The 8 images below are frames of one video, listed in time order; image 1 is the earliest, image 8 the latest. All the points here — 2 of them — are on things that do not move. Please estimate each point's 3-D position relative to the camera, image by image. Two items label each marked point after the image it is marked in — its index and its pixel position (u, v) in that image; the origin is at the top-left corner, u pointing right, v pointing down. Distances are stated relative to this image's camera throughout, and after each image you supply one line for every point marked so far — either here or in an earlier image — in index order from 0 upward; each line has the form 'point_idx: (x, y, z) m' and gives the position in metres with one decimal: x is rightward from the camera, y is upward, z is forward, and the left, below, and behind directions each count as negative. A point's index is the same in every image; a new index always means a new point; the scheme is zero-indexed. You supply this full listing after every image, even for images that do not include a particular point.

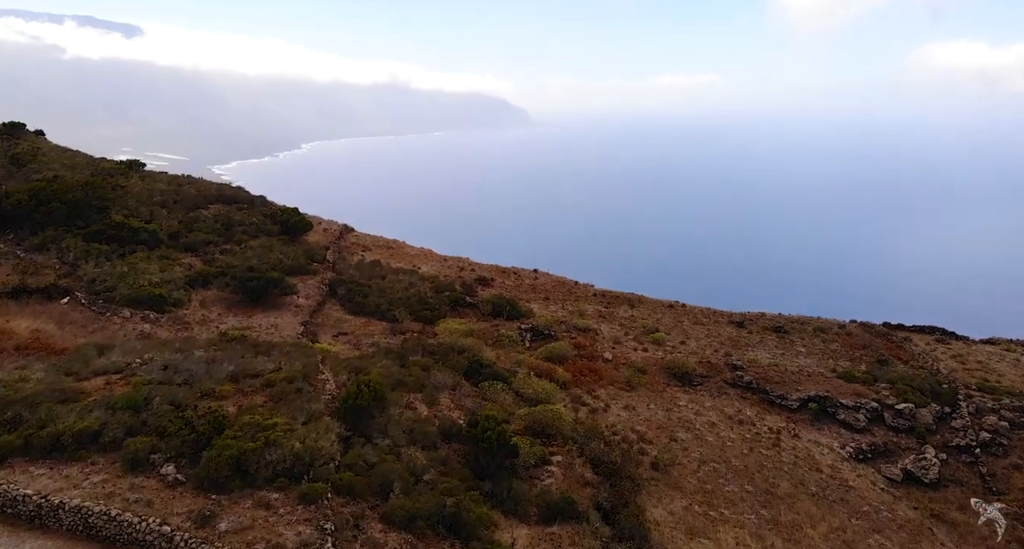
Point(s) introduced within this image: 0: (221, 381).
0: (-7.4, -2.7, +19.8) m
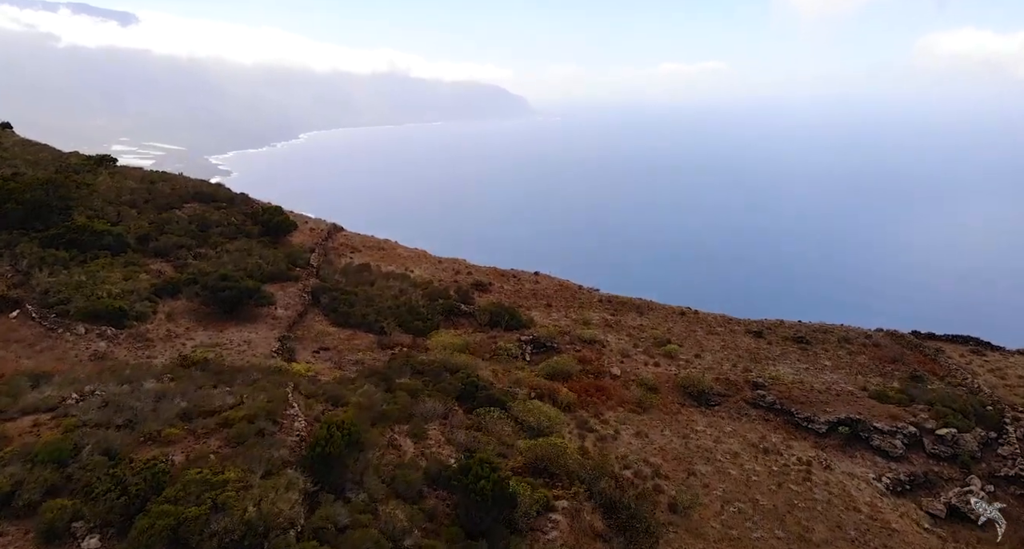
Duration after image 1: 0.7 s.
0: (-7.4, -3.2, +16.9) m
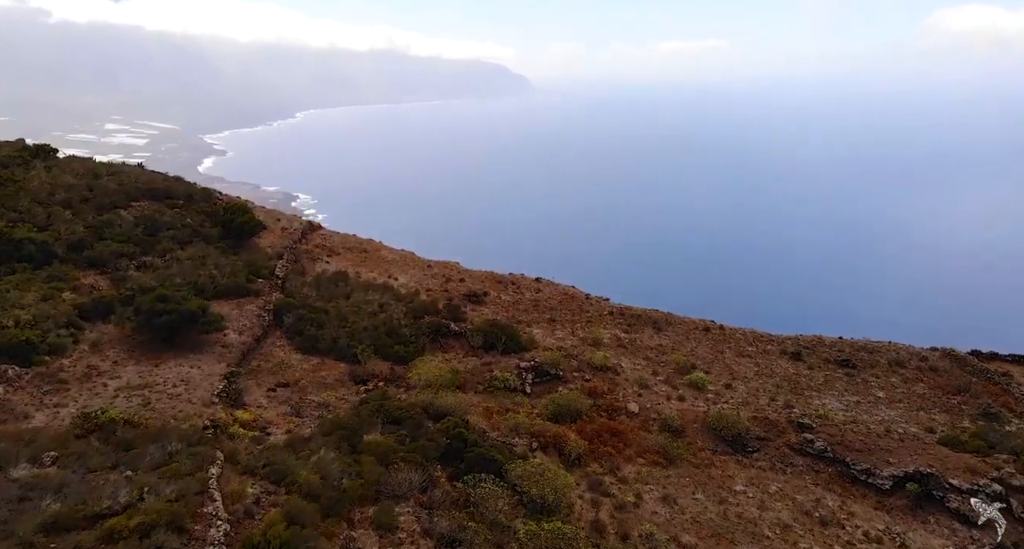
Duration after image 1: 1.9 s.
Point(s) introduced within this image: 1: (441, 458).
0: (-7.5, -4.1, +12.1) m
1: (-1.8, -4.5, +19.3) m
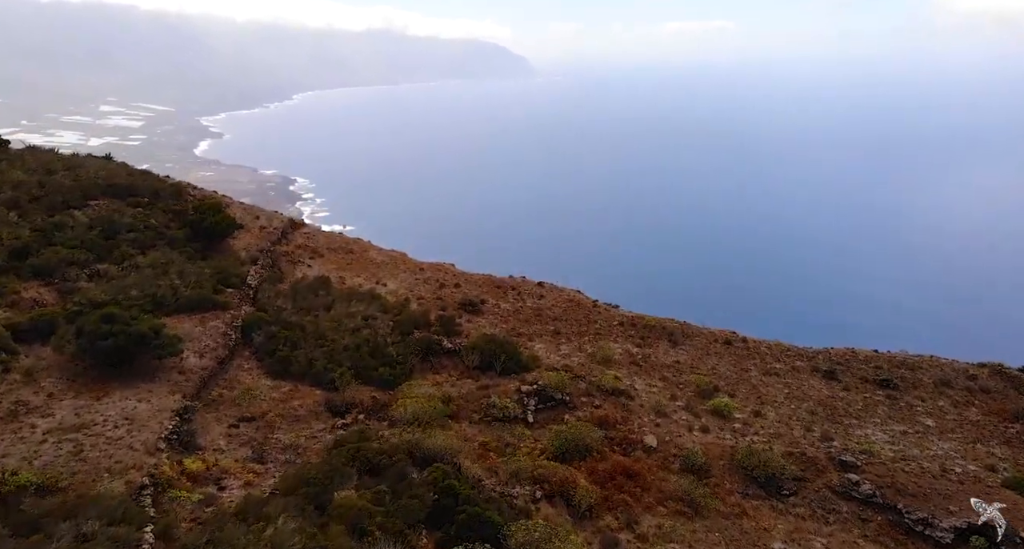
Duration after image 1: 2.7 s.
0: (-7.5, -4.8, +9.0) m
1: (-1.8, -5.1, +16.2) m
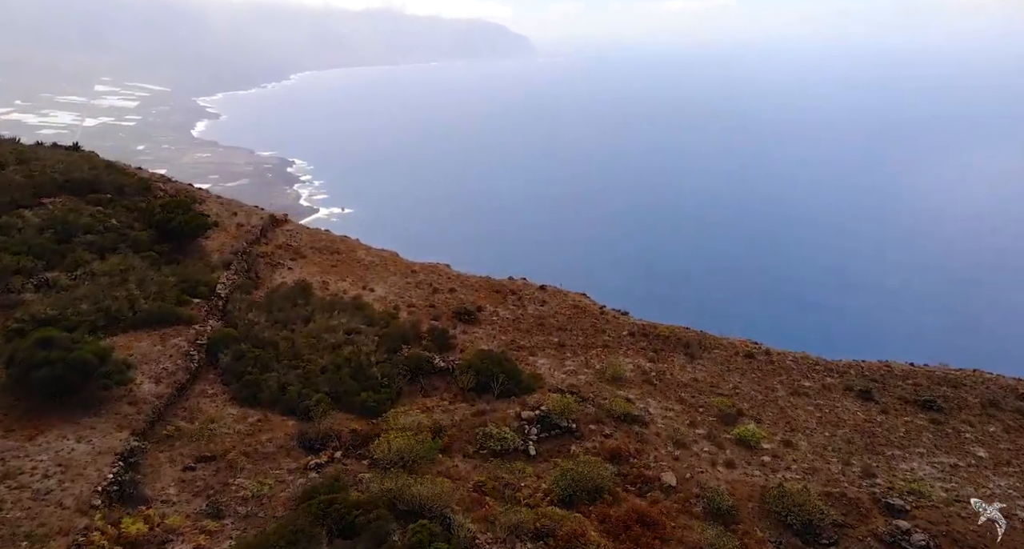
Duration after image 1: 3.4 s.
0: (-7.6, -5.5, +6.3) m
1: (-1.8, -5.6, +13.5) m
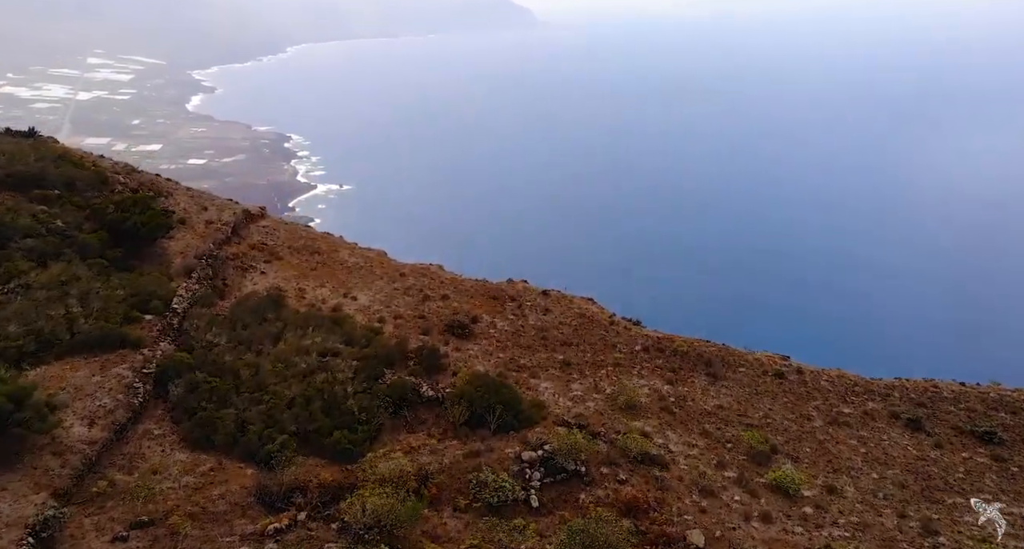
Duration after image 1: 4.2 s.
0: (-7.6, -6.4, +3.4) m
1: (-1.8, -6.3, +10.6) m
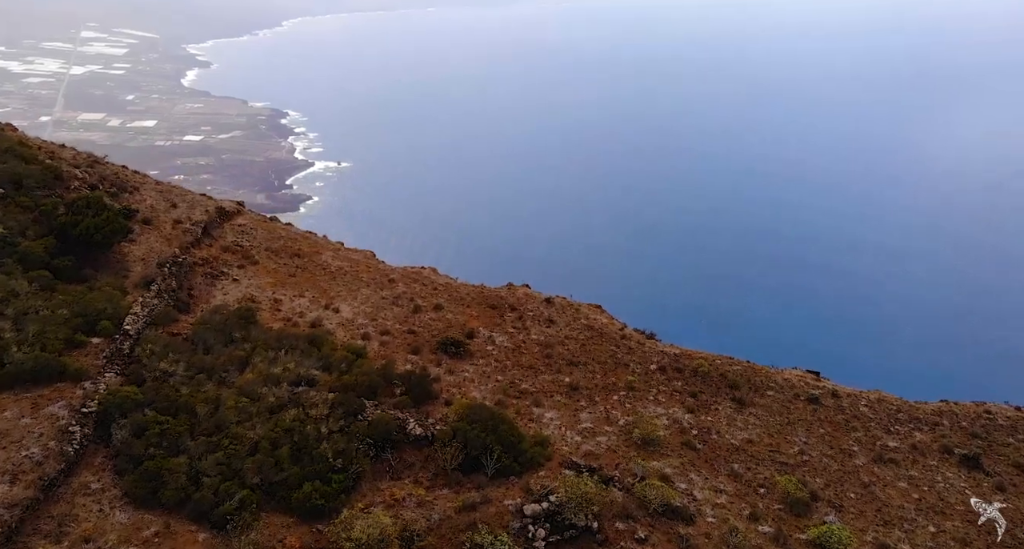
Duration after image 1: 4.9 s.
0: (-7.6, -7.3, +1.0) m
1: (-1.8, -7.0, +8.2) m
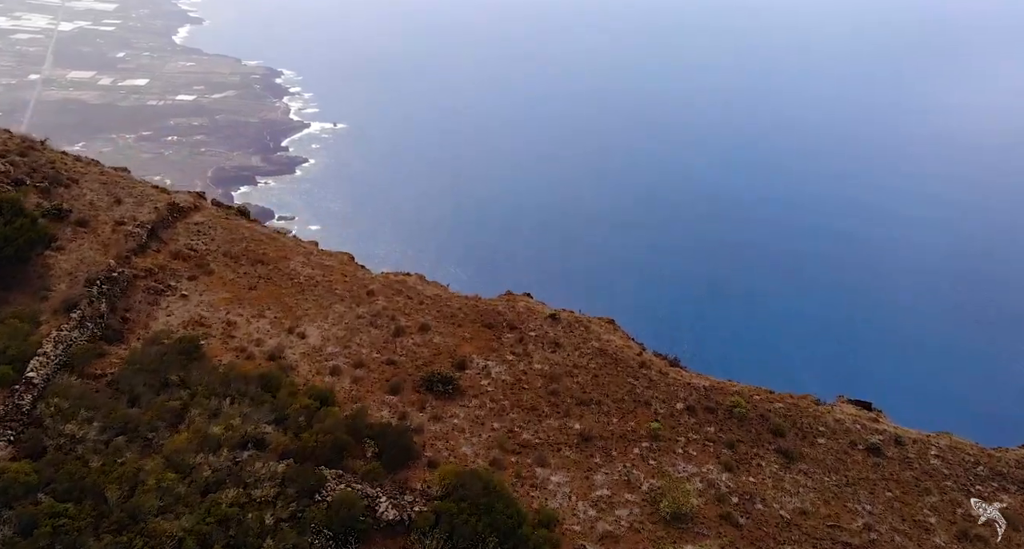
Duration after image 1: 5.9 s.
0: (-7.7, -8.9, -2.3) m
1: (-1.9, -8.2, +4.8) m
